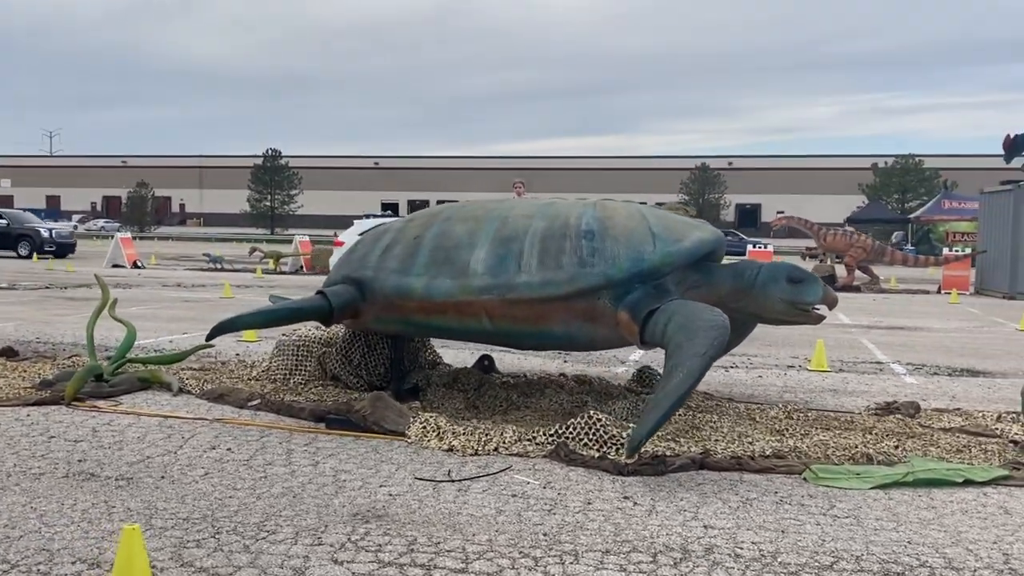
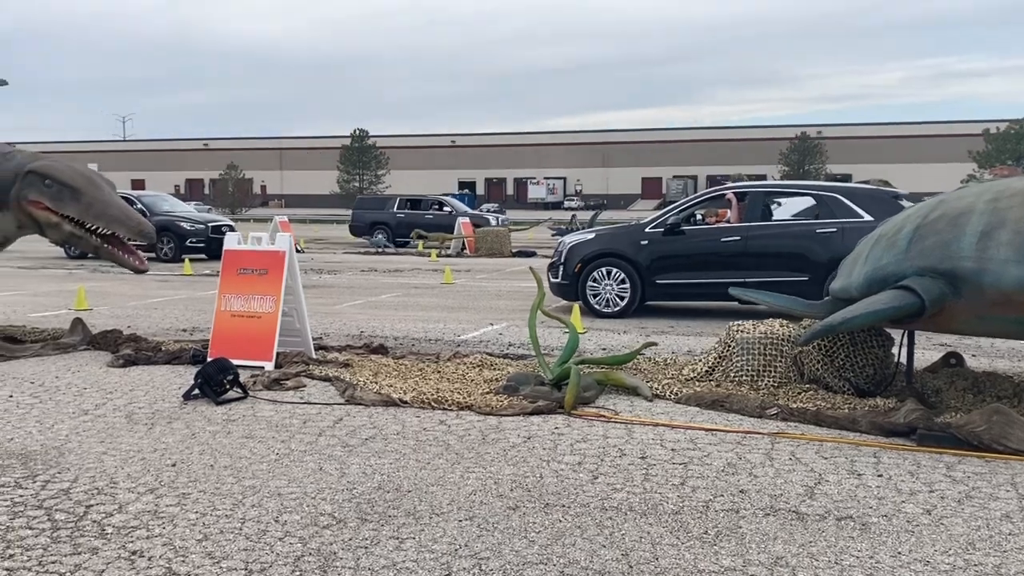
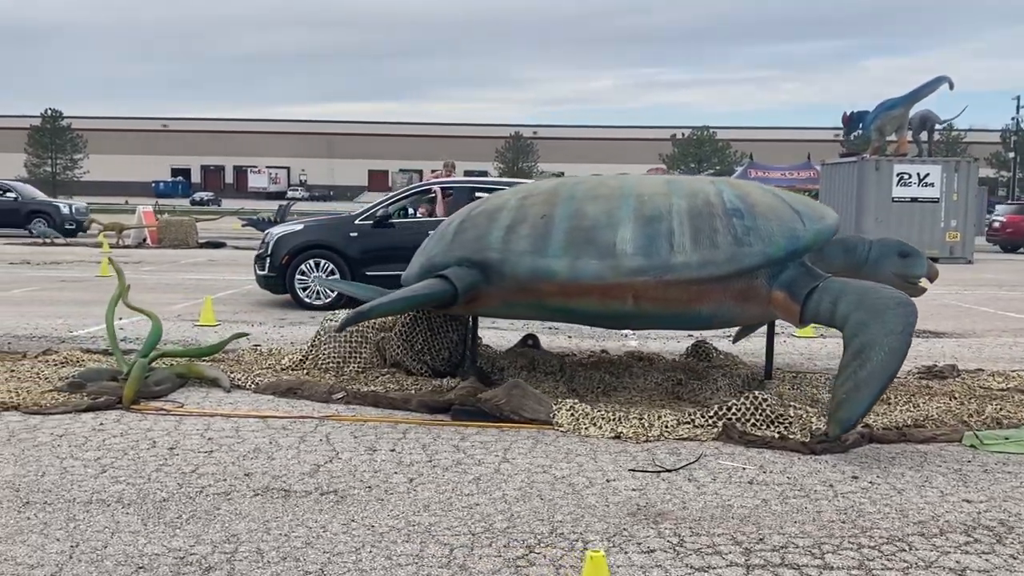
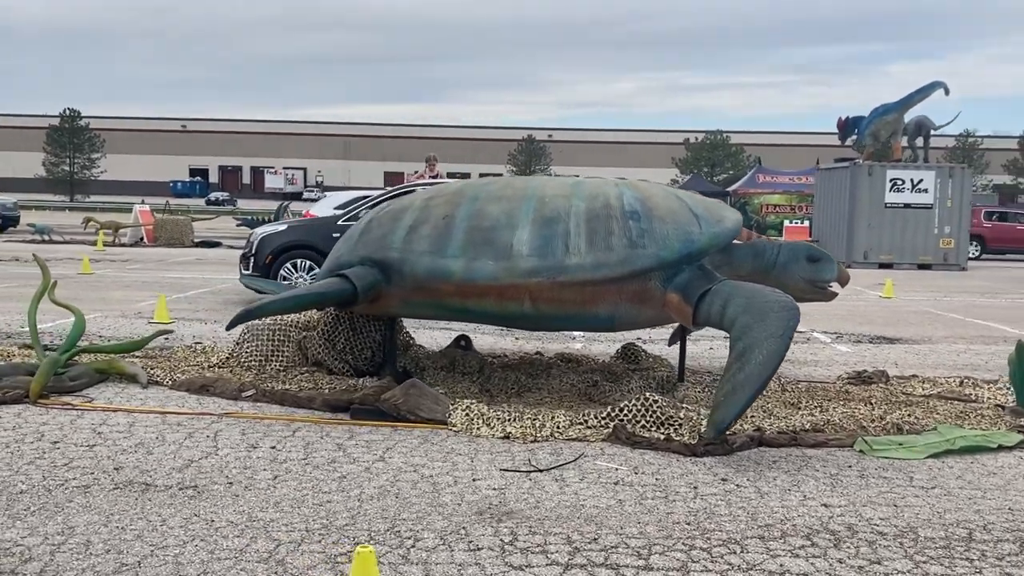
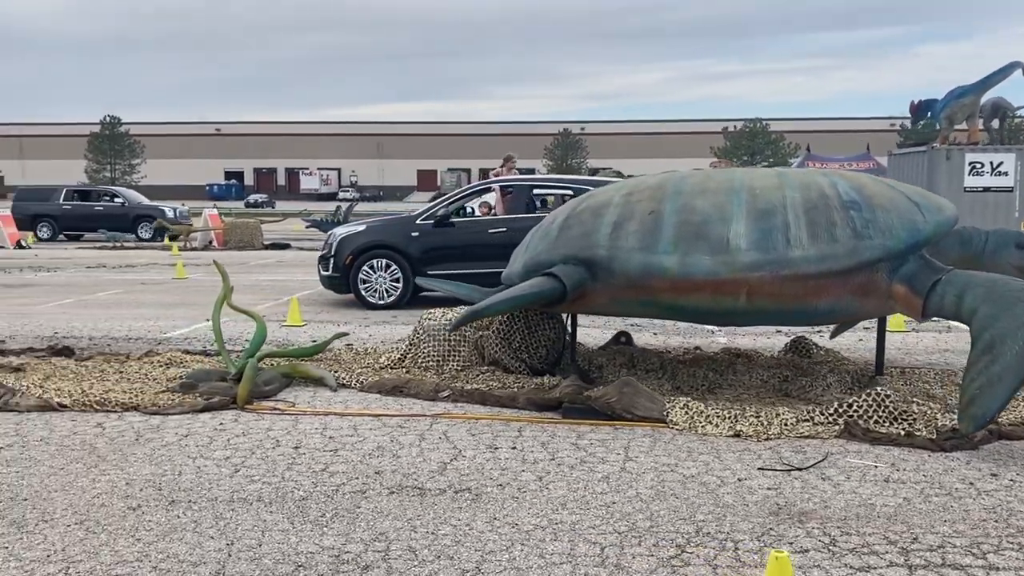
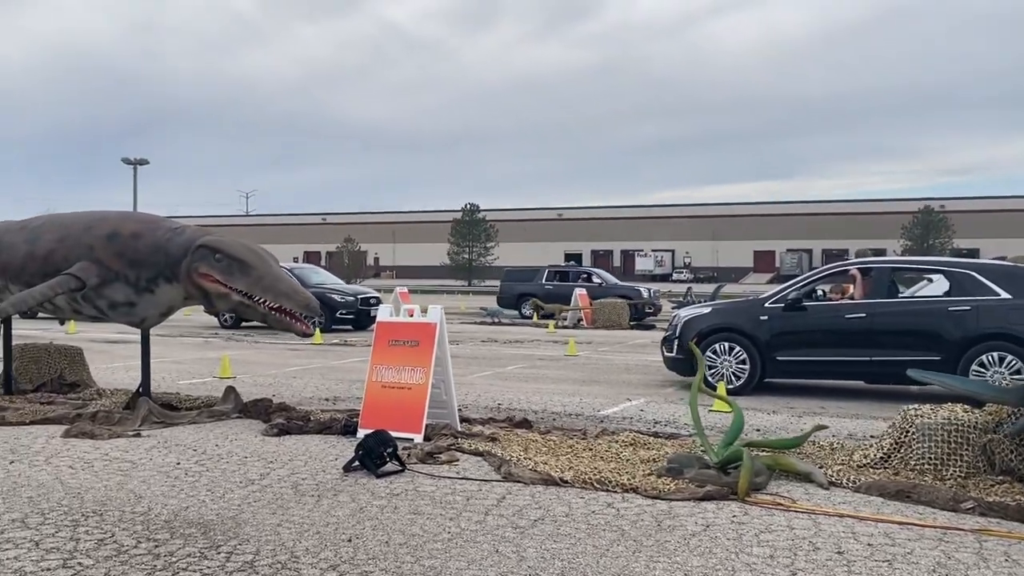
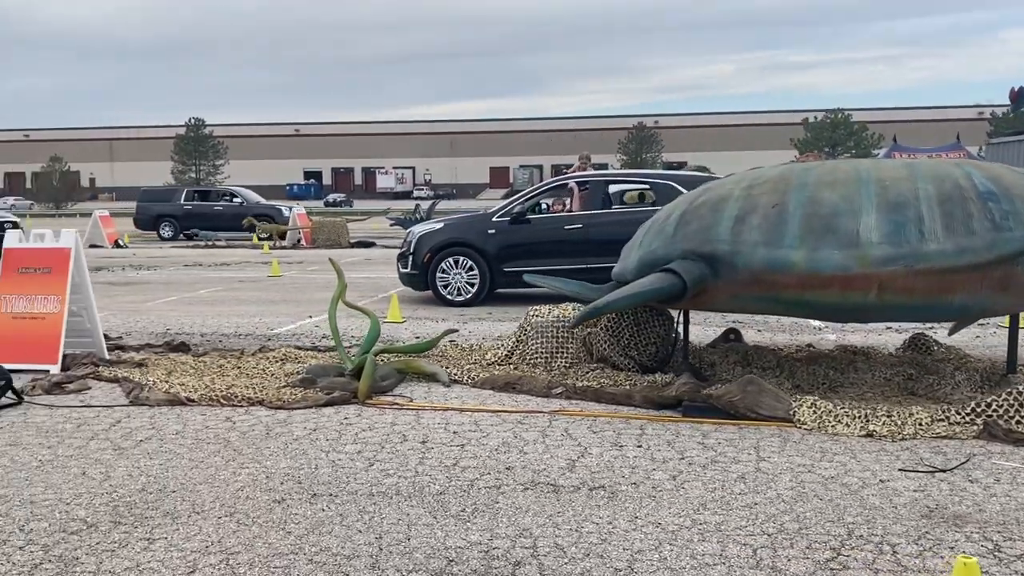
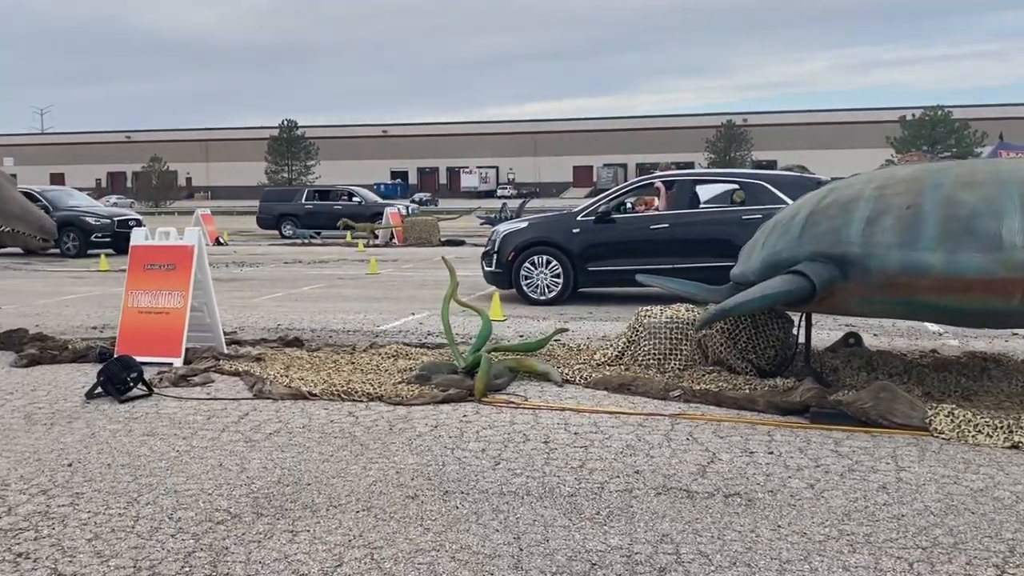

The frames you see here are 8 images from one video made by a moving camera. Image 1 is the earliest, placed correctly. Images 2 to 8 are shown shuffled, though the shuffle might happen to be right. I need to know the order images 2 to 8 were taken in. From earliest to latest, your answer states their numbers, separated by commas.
4, 3, 5, 7, 8, 2, 6
